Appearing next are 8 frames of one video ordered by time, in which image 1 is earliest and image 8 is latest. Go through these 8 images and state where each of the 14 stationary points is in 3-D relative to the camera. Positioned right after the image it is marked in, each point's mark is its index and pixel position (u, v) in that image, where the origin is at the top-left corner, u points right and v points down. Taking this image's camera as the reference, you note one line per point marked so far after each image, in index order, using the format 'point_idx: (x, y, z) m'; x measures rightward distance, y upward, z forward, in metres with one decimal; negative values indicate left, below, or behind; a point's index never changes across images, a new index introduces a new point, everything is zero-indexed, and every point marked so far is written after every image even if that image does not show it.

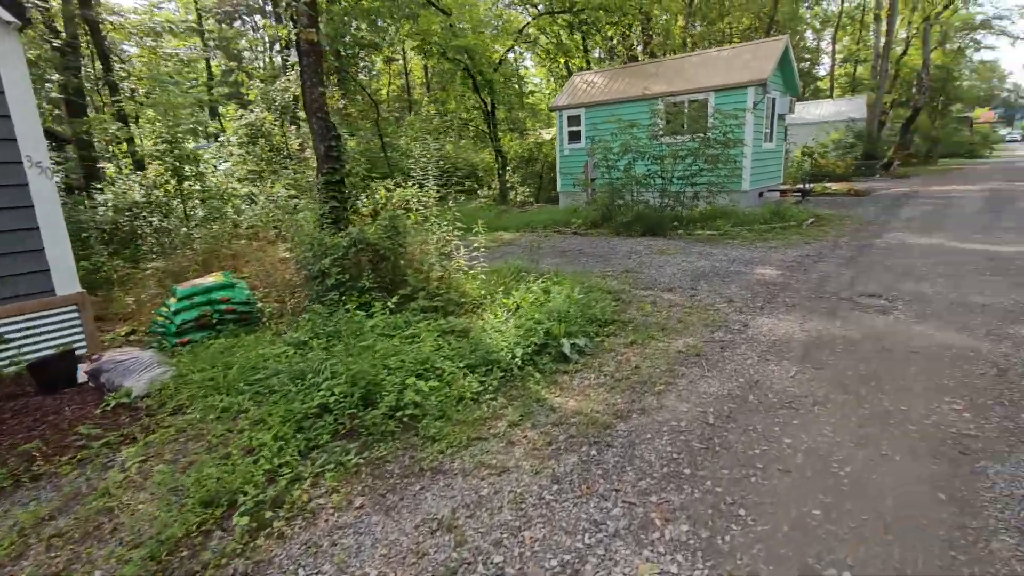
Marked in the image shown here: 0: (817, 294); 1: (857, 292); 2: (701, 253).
0: (+3.8, -0.1, +6.4) m
1: (+4.3, -0.1, +6.4) m
2: (+3.5, +0.6, +9.5) m
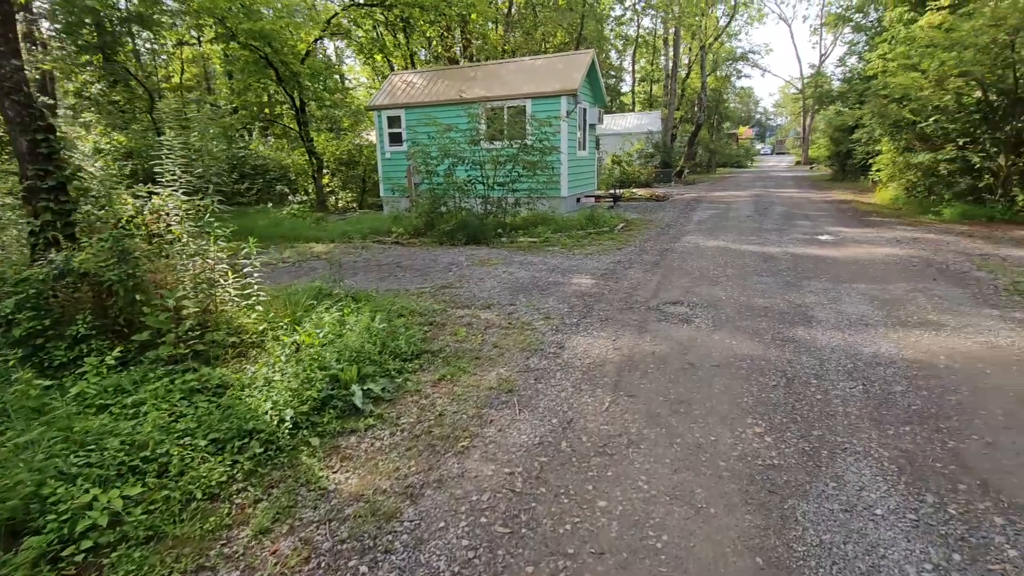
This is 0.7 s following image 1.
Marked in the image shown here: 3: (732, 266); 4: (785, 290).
0: (+1.4, -0.2, +6.4) m
1: (+1.9, -0.2, +6.5) m
2: (+0.2, +0.4, +9.2) m
3: (+3.5, +0.4, +8.1) m
4: (+3.5, 0.0, +6.6) m
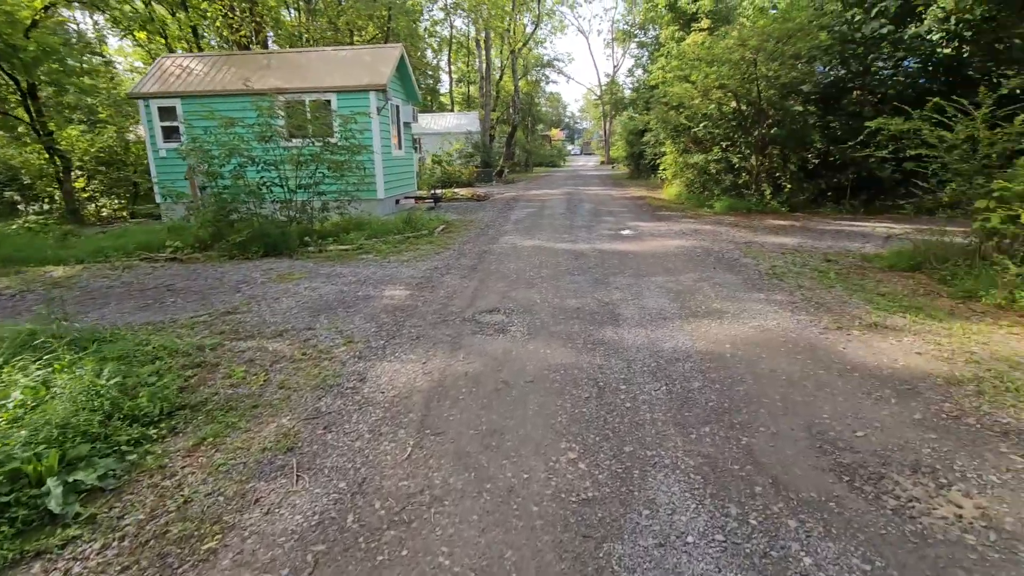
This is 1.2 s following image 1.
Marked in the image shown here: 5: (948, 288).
0: (-0.8, -0.3, +5.9) m
1: (-0.4, -0.2, +6.1) m
2: (-2.9, +0.2, +8.2) m
3: (+0.6, +0.4, +8.2) m
4: (+1.1, 0.0, +6.8) m
5: (+5.6, 0.0, +6.5) m
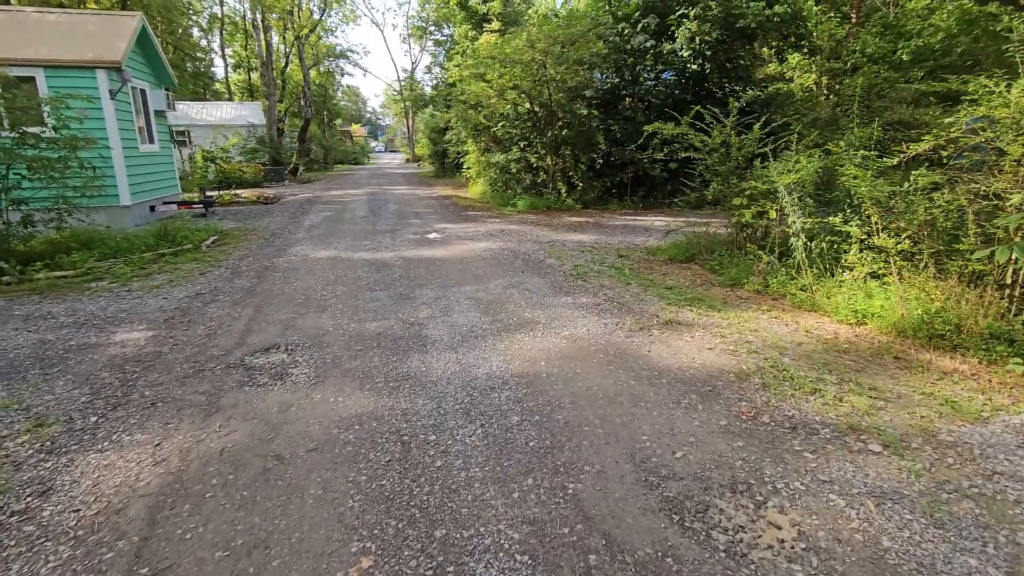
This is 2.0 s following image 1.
0: (-2.8, -0.7, +4.5) m
1: (-2.5, -0.6, +4.8) m
2: (-5.6, -0.4, +5.9) m
3: (-2.3, +0.1, +7.1) m
4: (-1.3, -0.2, +6.0) m
5: (+2.9, +0.2, +7.3) m
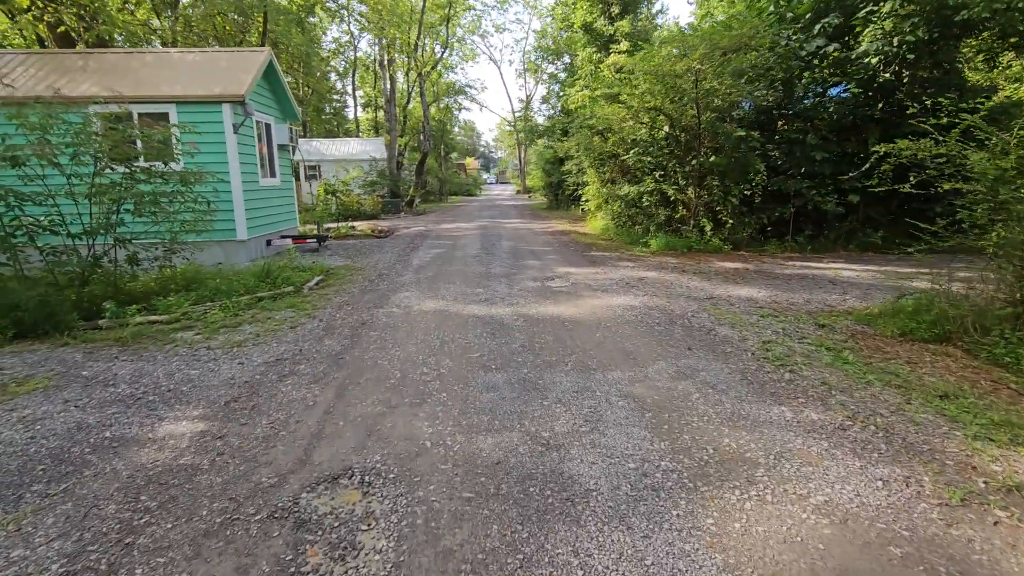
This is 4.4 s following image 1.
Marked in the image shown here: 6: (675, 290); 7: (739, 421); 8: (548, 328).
0: (-1.6, -1.3, +3.0) m
1: (-1.3, -1.2, +3.3) m
2: (-4.1, -0.9, +4.9) m
3: (-0.7, -0.7, +5.5) m
4: (+0.1, -0.9, +4.1) m
5: (+4.6, -0.8, +4.6) m
6: (+2.6, 0.0, +8.3) m
7: (+1.7, -1.0, +3.8) m
8: (+0.4, -0.5, +6.2) m
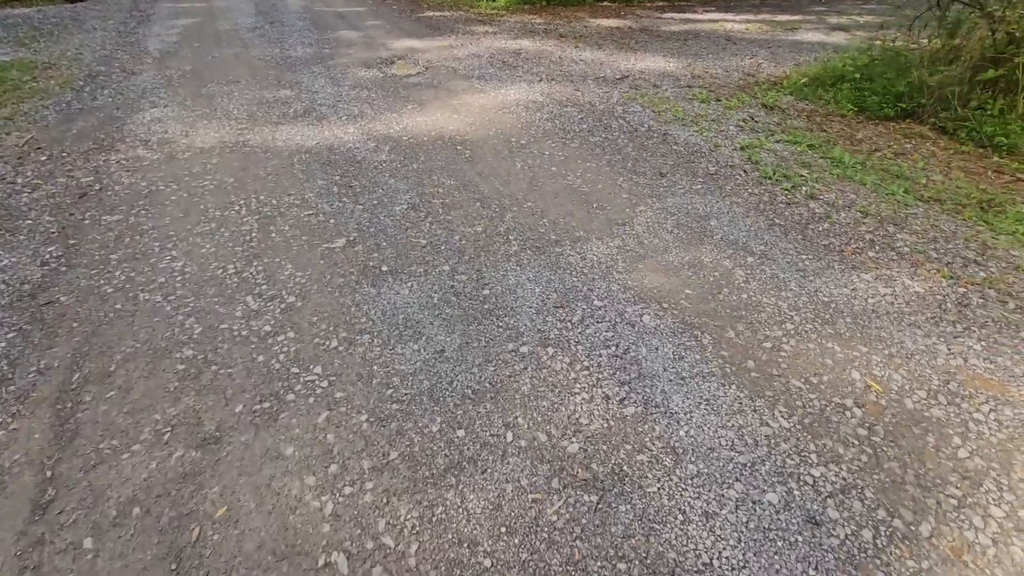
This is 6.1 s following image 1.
0: (-1.2, -1.4, +0.8) m
1: (-1.0, -1.2, +1.1) m
2: (-4.3, -0.9, +1.6) m
3: (-1.3, +0.3, +3.0) m
4: (-0.1, -0.3, +2.2) m
5: (+3.9, +0.9, +3.8) m
6: (+0.7, +2.6, +6.0) m
7: (+1.5, -0.2, +2.4) m
8: (-0.6, +1.0, +3.9) m
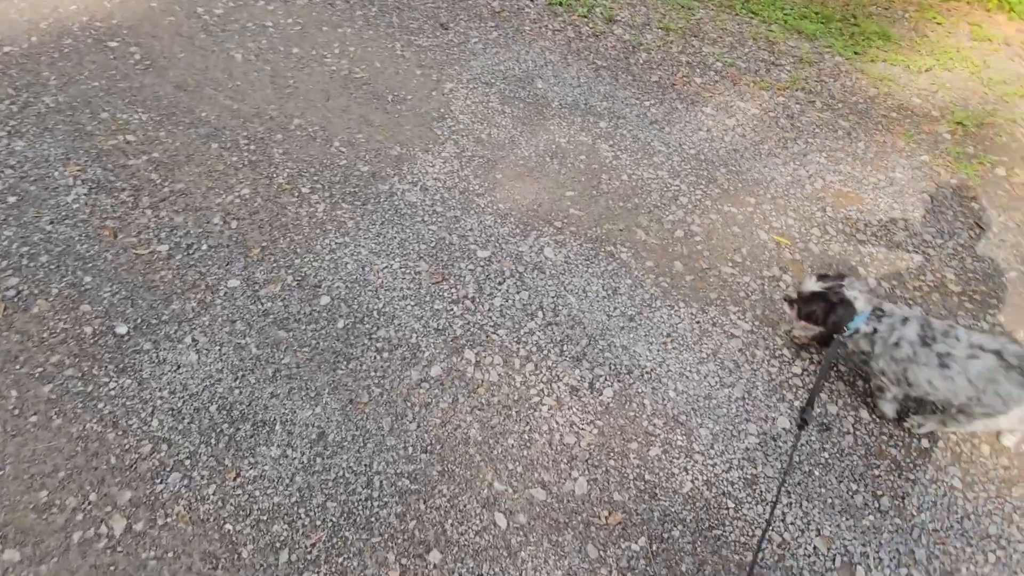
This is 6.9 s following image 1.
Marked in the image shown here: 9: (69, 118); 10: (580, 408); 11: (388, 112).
0: (-0.3, -2.1, +0.2) m
1: (-0.3, -1.7, +0.5) m
2: (-3.3, -2.7, -0.4) m
3: (-1.9, -0.2, +1.4) m
4: (-0.3, -0.4, +1.4) m
5: (+1.8, +2.7, +3.9) m
6: (-2.4, +3.4, +4.0) m
7: (+0.9, +0.5, +2.2) m
8: (-1.9, +0.9, +2.2) m
9: (-1.8, +0.7, +2.1) m
10: (+0.2, -0.3, +1.5) m
11: (-0.6, +0.8, +2.3) m
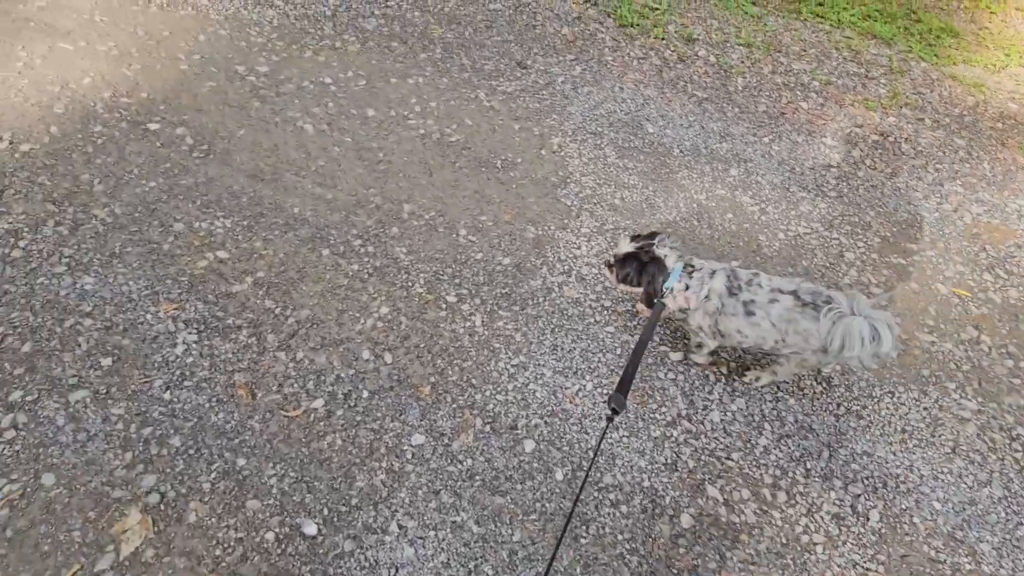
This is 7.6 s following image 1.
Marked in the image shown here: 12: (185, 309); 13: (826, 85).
0: (+0.7, -2.5, +0.1) m
1: (+0.6, -2.1, +0.3) m
2: (-2.2, -3.5, -0.8) m
3: (-1.2, -0.7, +1.1) m
4: (+0.4, -0.7, +1.2) m
5: (+2.0, +2.6, +3.7) m
6: (-2.2, +2.8, +3.4) m
7: (+1.4, +0.3, +2.0) m
8: (-1.4, +0.4, +1.8) m
9: (-1.3, +0.2, +1.7) m
10: (+0.9, -0.7, +1.3) m
11: (0.0, +0.4, +2.0) m
12: (-1.0, -0.1, +1.6) m
13: (+1.6, +1.0, +2.6) m
